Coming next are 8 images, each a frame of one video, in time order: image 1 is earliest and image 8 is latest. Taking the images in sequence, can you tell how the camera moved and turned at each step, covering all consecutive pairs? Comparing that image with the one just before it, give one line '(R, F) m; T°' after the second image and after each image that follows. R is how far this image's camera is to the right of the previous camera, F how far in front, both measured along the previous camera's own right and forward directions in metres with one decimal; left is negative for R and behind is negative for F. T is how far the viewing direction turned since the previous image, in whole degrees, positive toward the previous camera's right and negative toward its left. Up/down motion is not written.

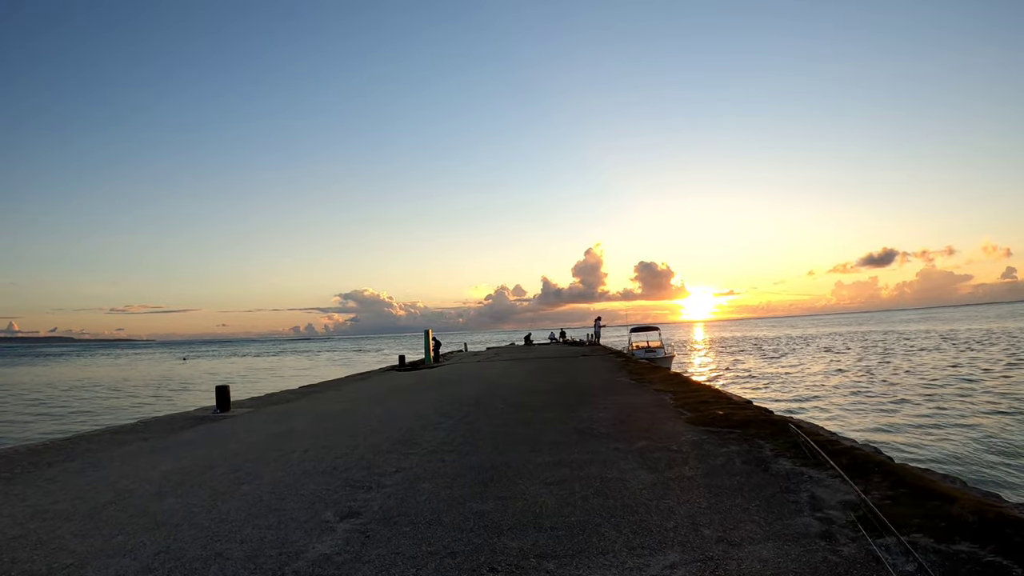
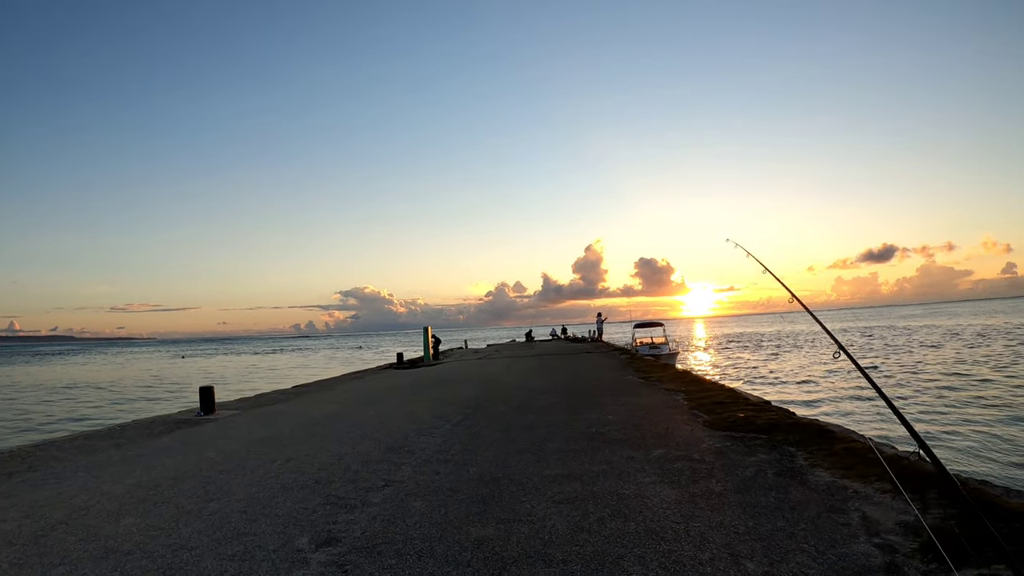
(0.0, +0.9) m; 0°
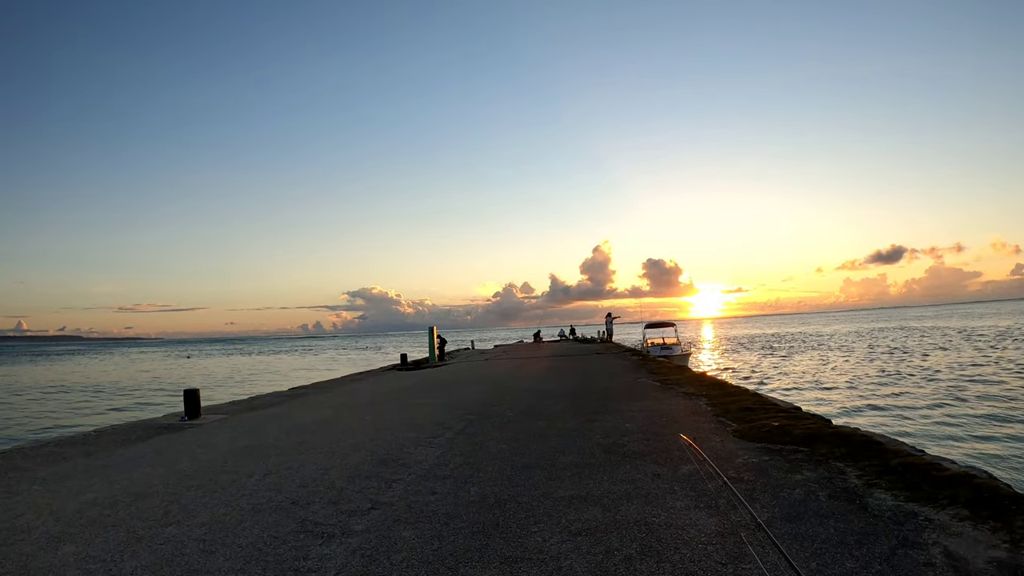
(0.0, +1.0) m; -1°
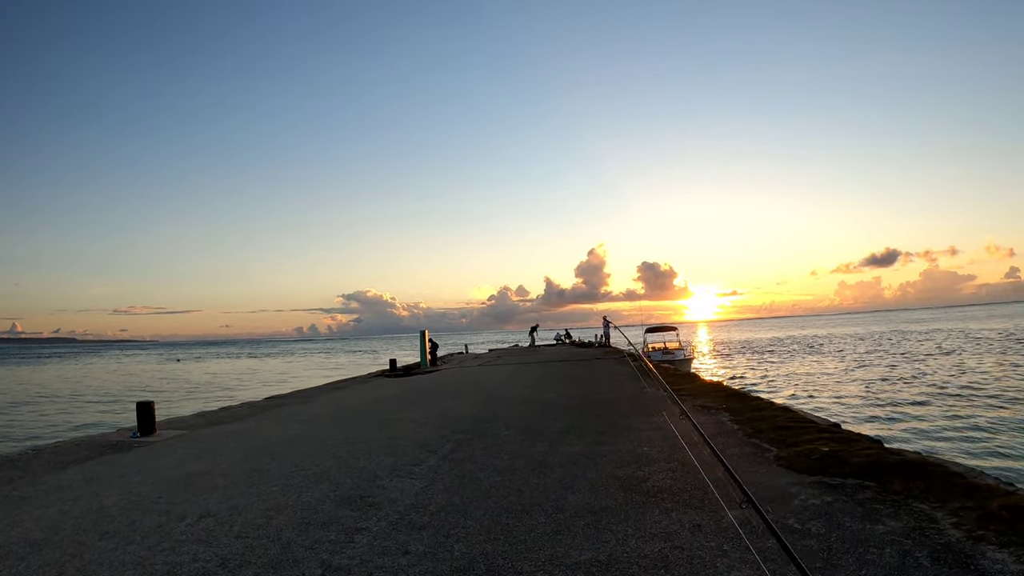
(0.0, +1.5) m; +1°
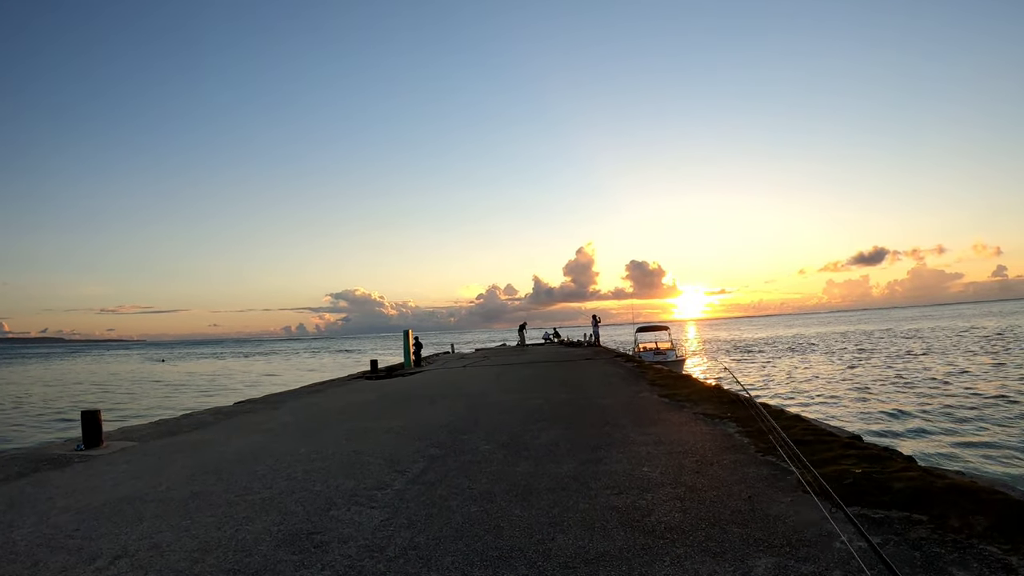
(+0.1, +1.1) m; +1°
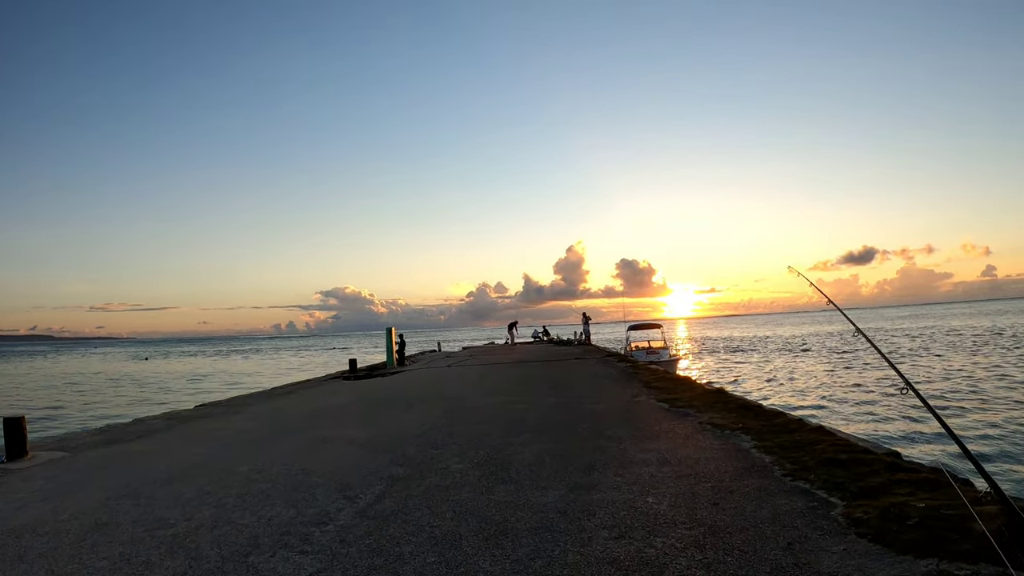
(+0.1, +1.3) m; +1°
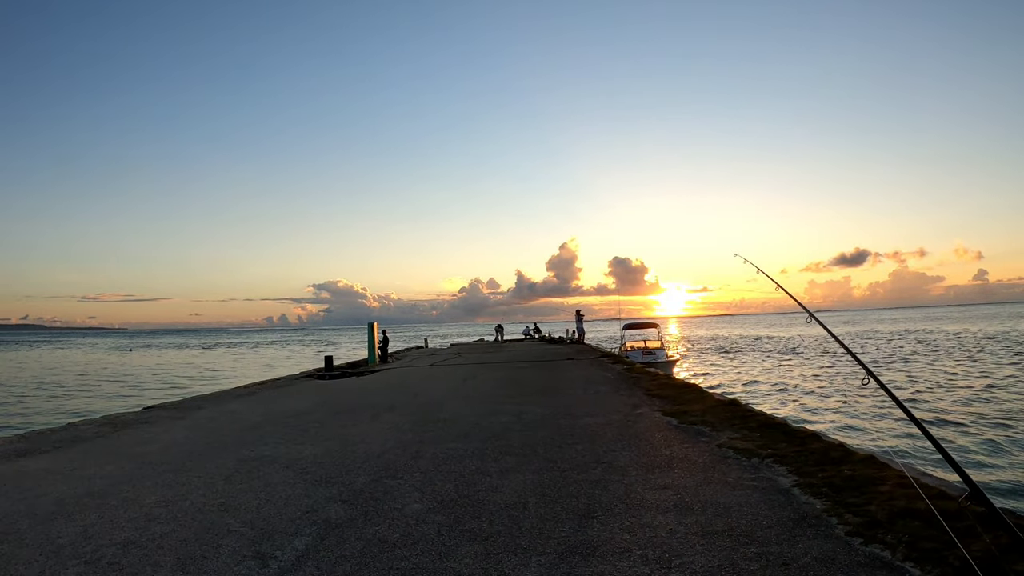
(+0.1, +1.6) m; +1°
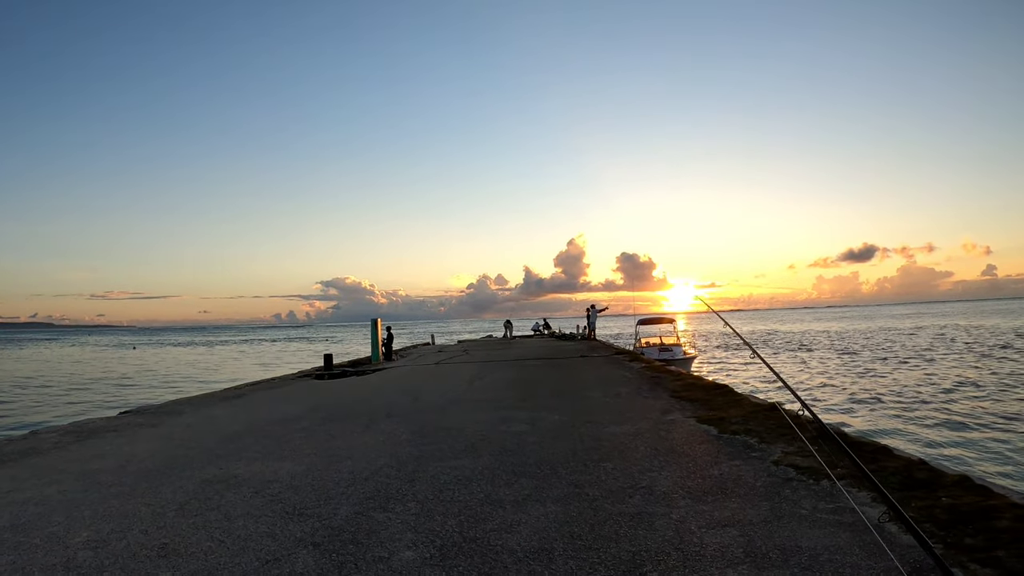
(-0.1, +1.3) m; -1°
